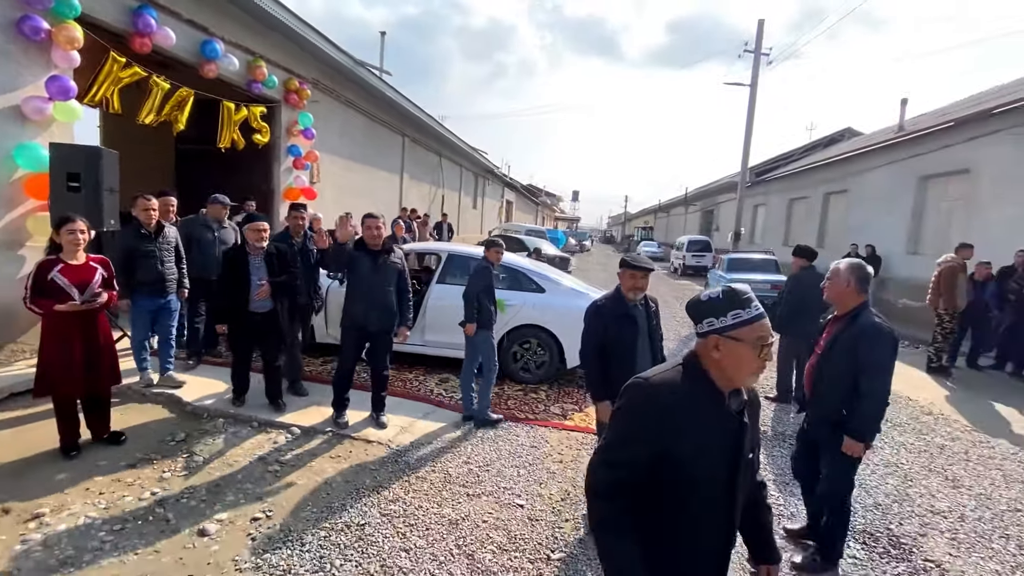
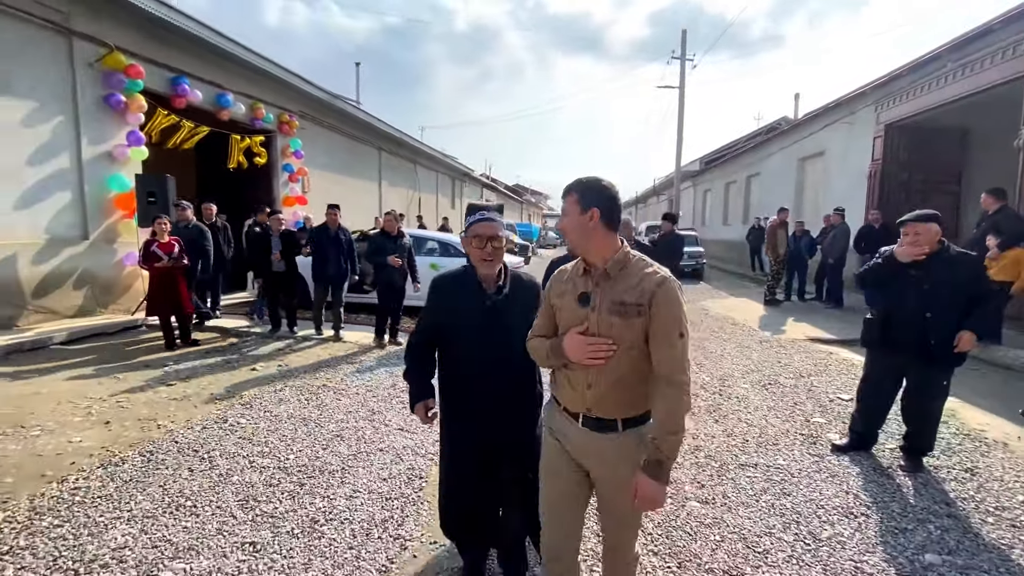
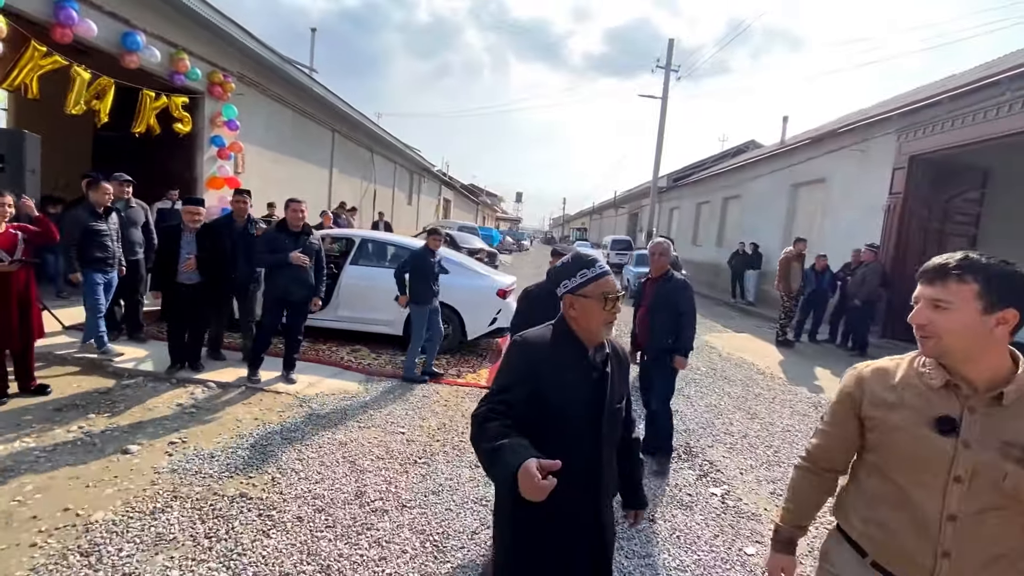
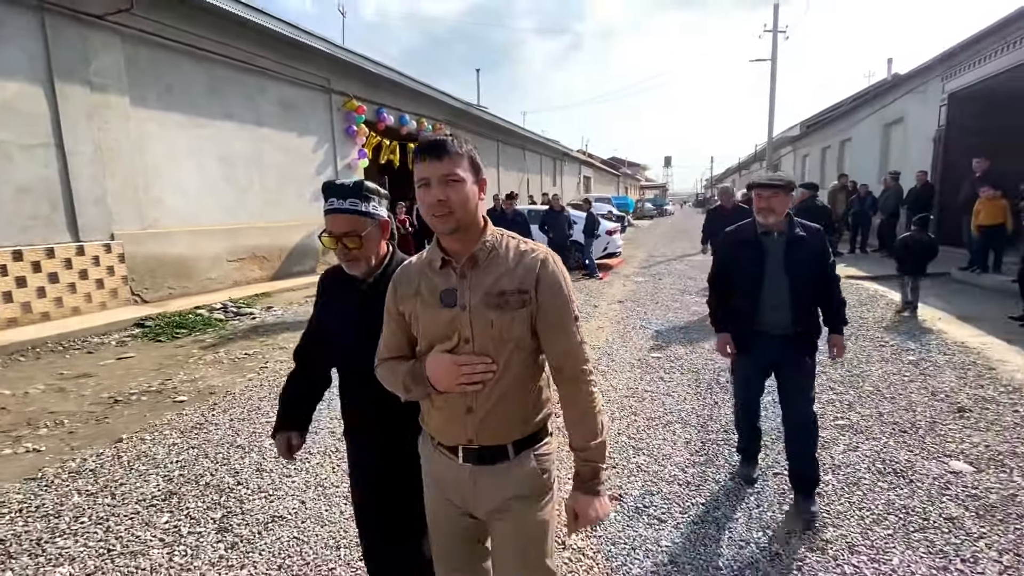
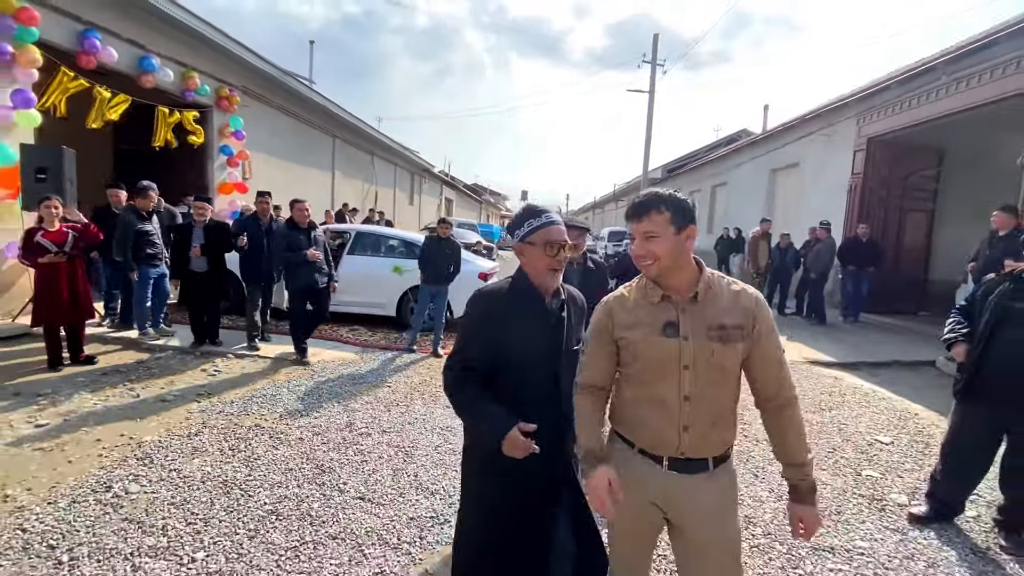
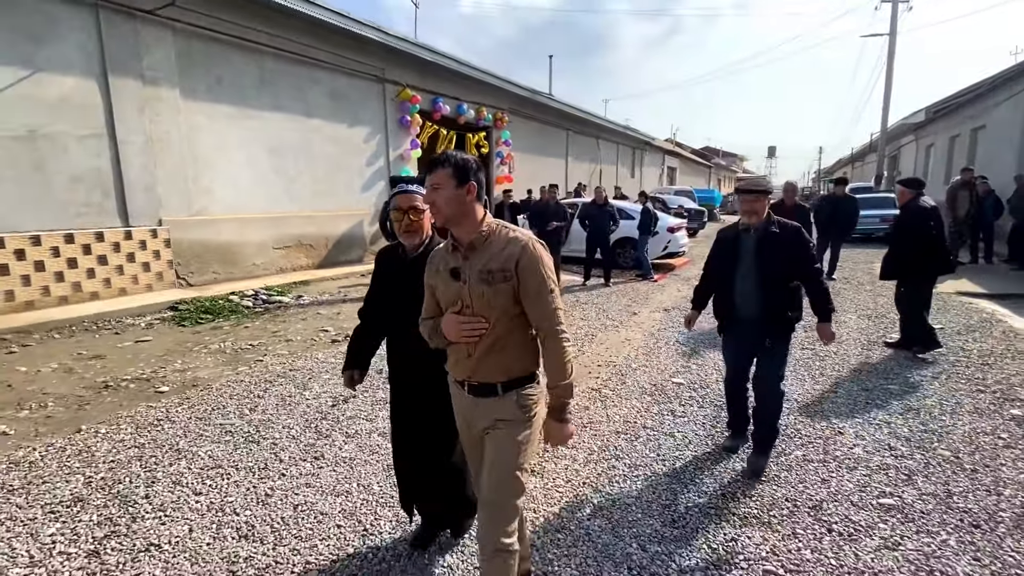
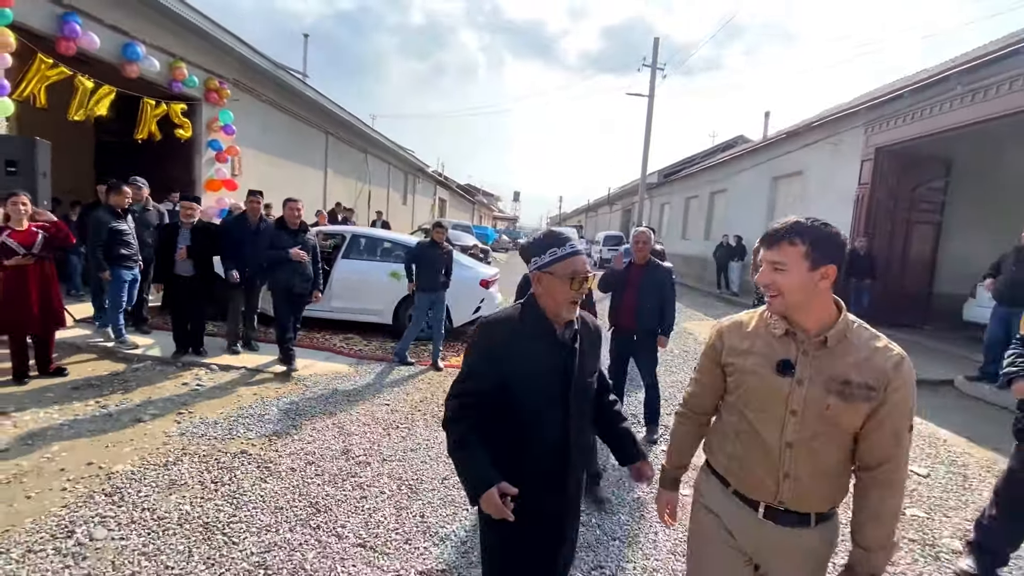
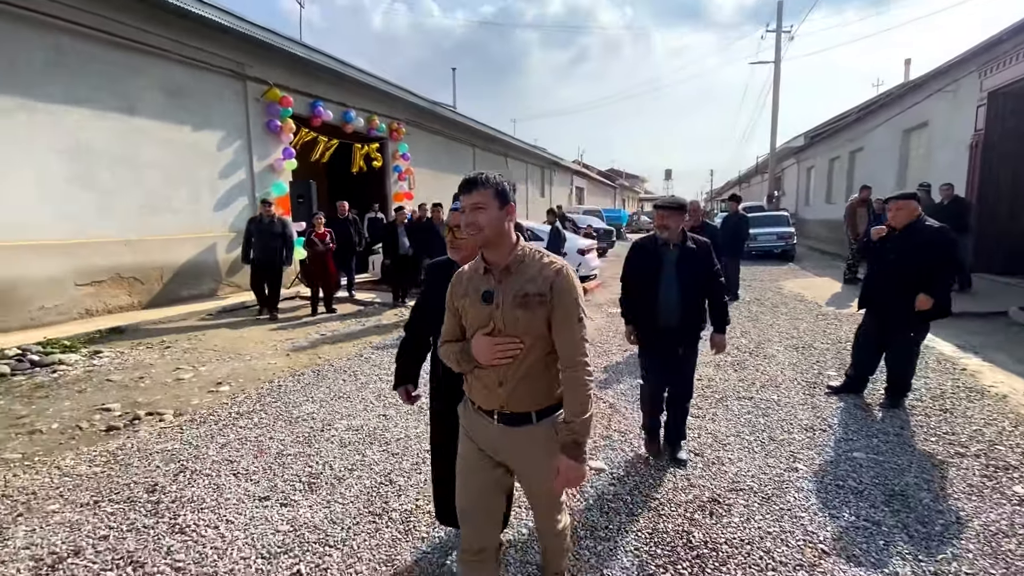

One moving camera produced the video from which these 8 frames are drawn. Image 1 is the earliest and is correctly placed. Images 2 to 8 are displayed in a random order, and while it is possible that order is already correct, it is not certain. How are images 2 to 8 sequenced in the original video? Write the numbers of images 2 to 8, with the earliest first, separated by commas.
3, 7, 5, 2, 8, 6, 4
